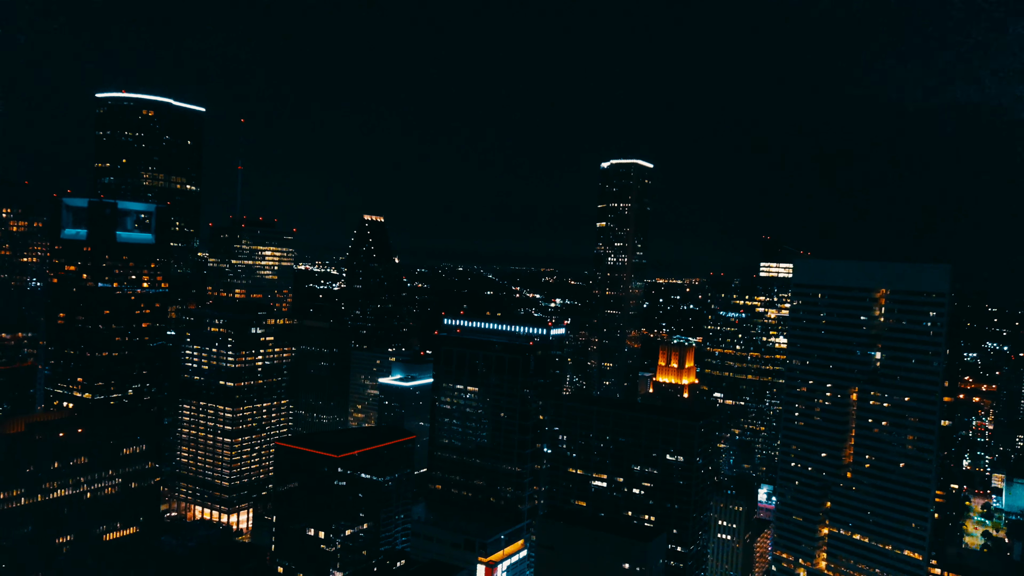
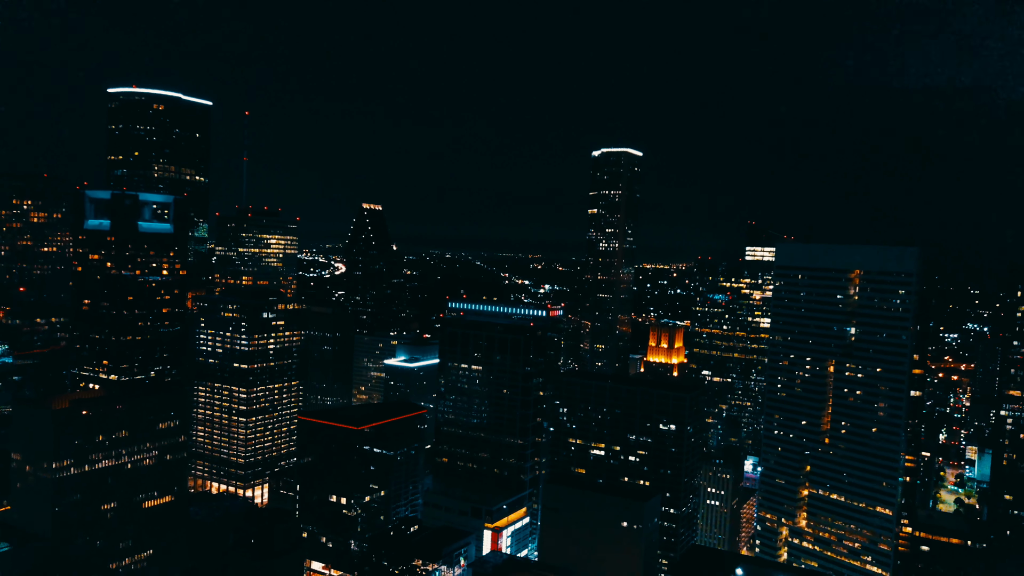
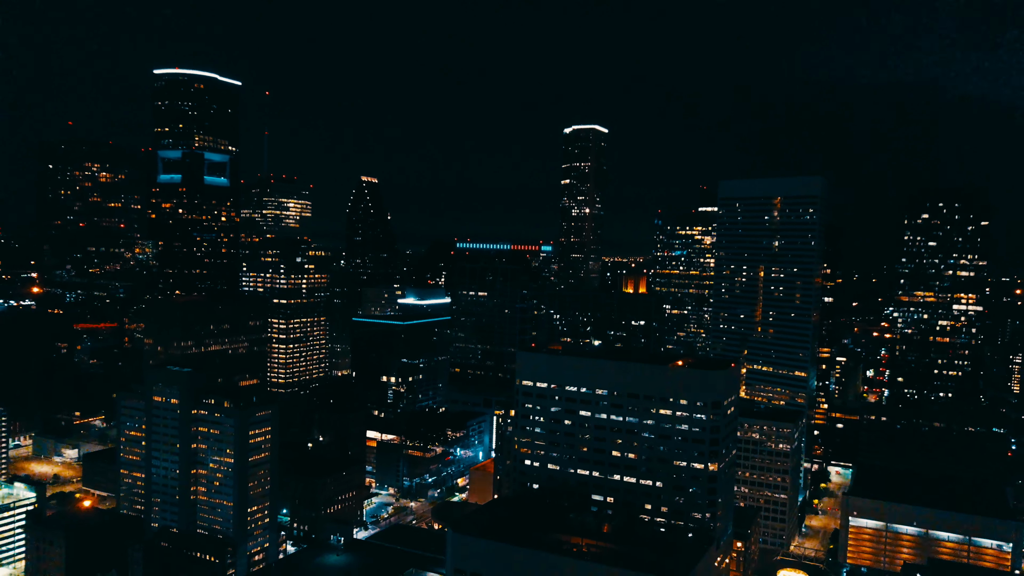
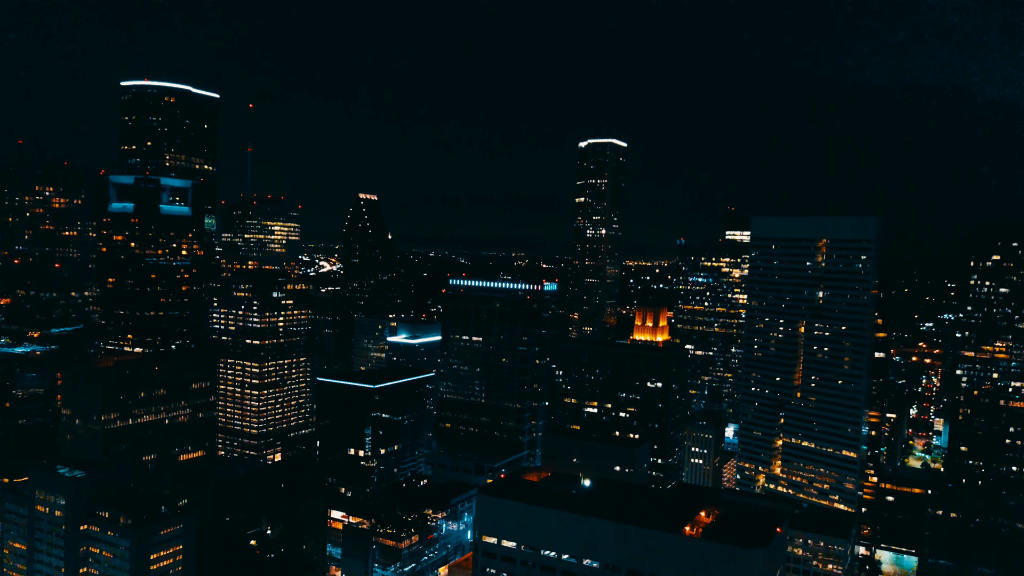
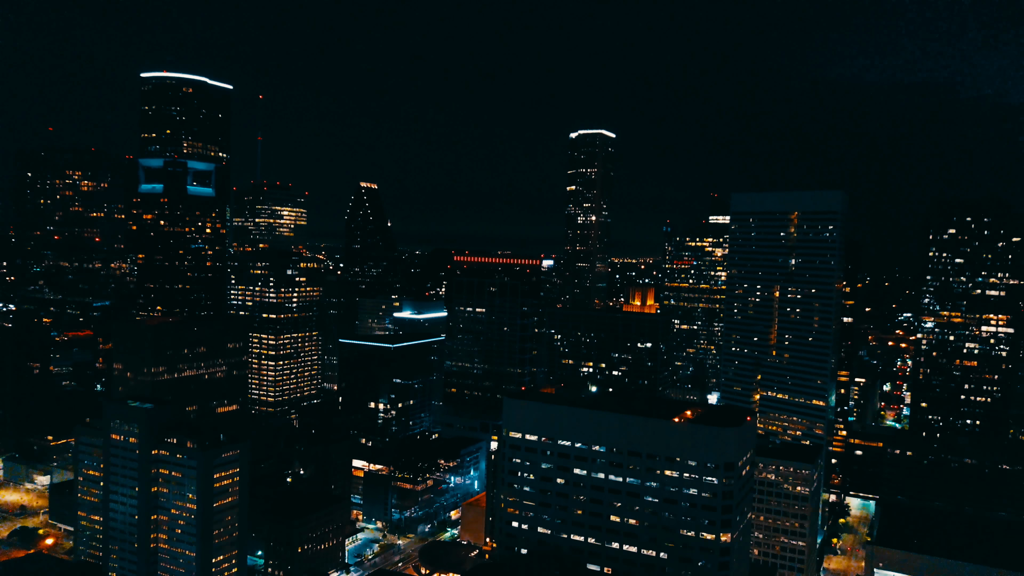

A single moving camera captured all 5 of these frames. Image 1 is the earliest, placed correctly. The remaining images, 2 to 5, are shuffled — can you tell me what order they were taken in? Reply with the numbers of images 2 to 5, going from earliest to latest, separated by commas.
2, 4, 5, 3
